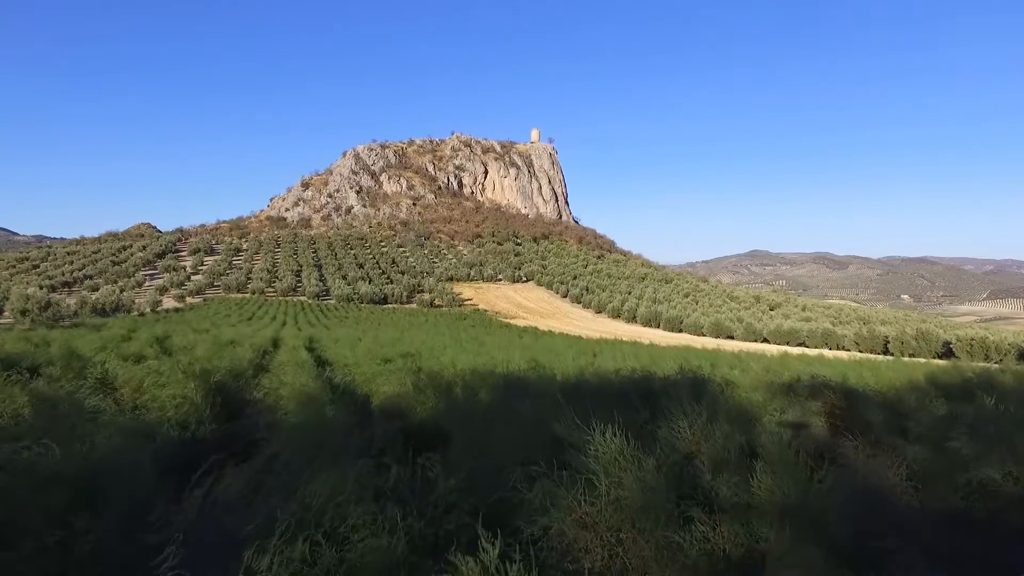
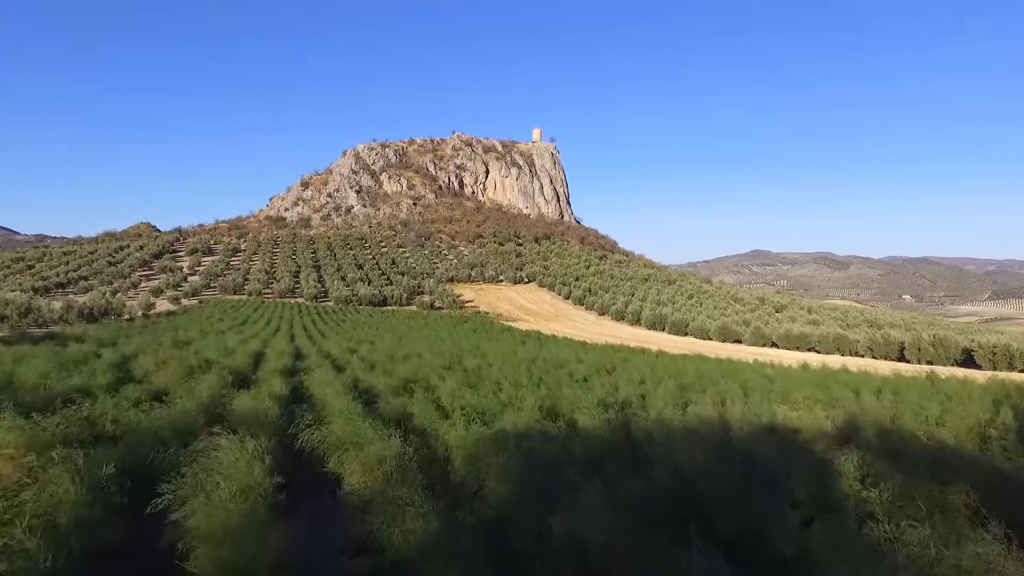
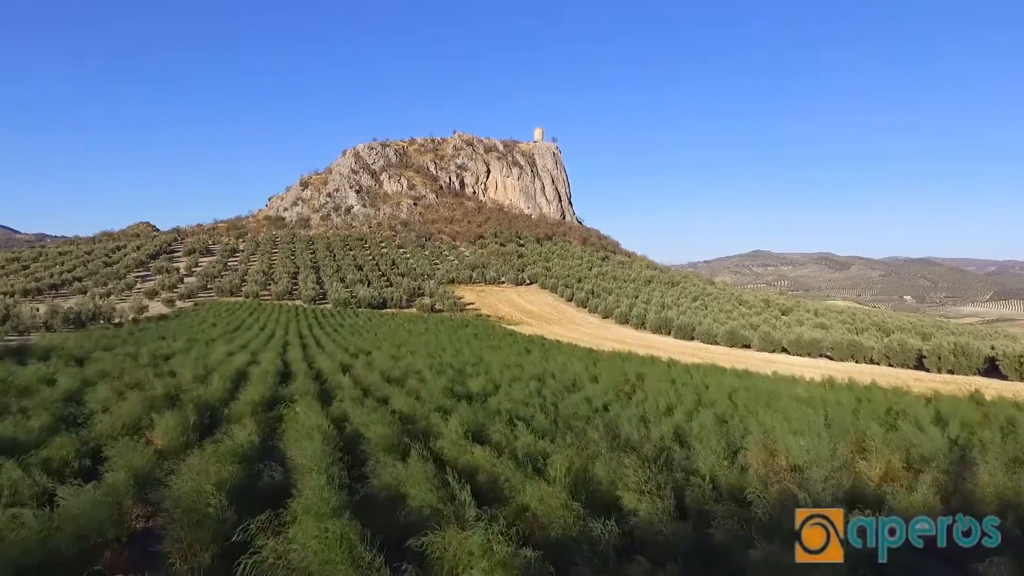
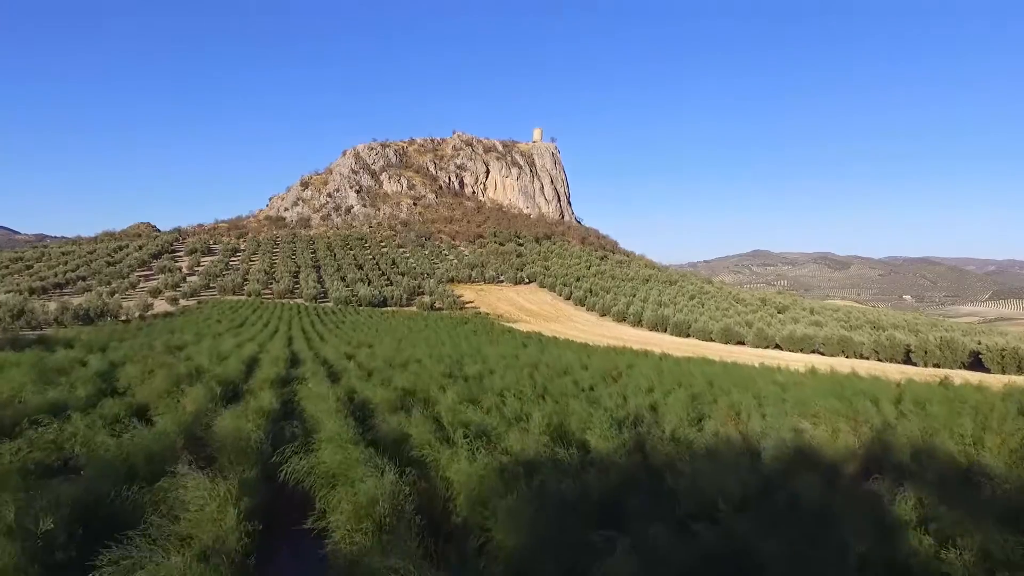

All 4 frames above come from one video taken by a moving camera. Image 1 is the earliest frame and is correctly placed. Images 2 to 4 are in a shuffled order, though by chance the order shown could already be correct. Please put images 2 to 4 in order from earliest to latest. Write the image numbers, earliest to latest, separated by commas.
2, 4, 3
